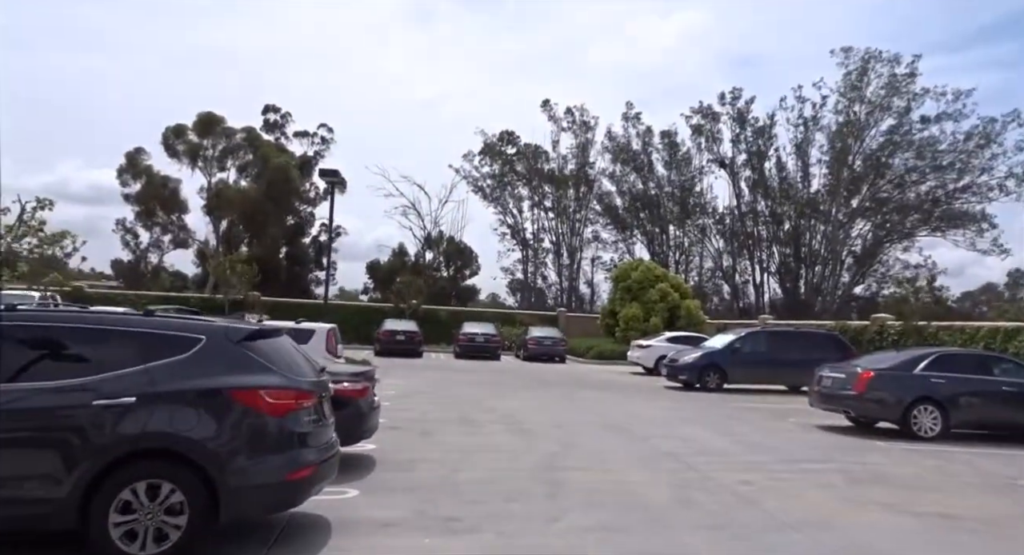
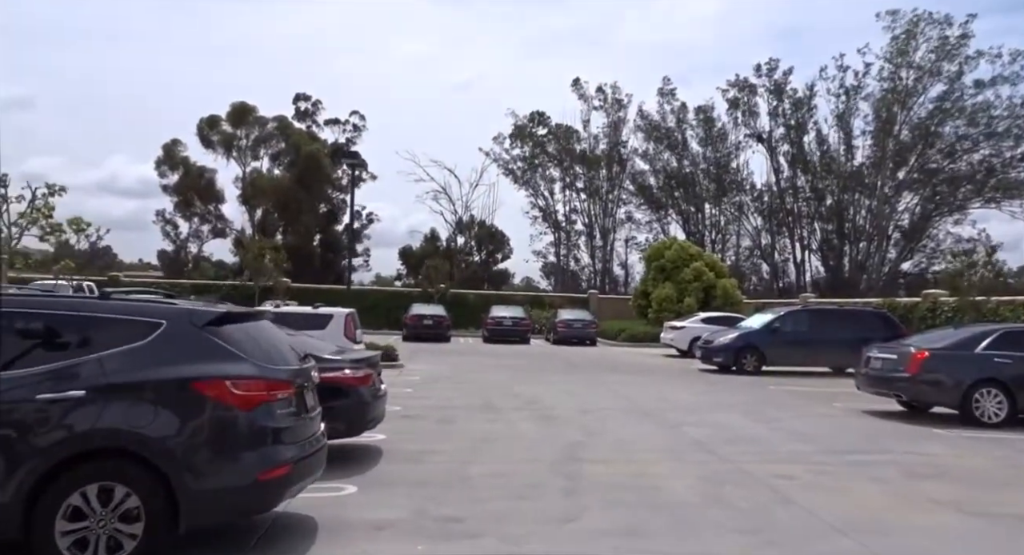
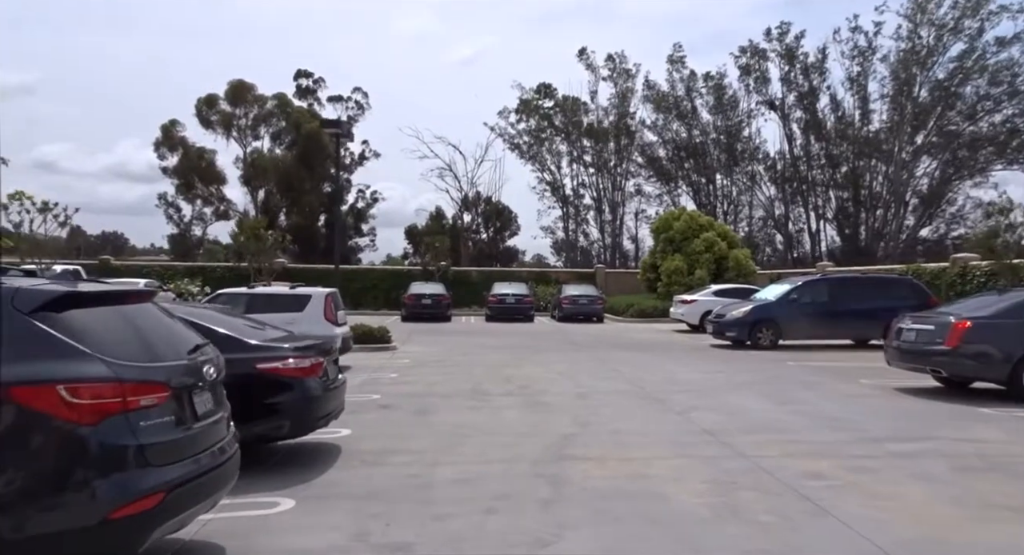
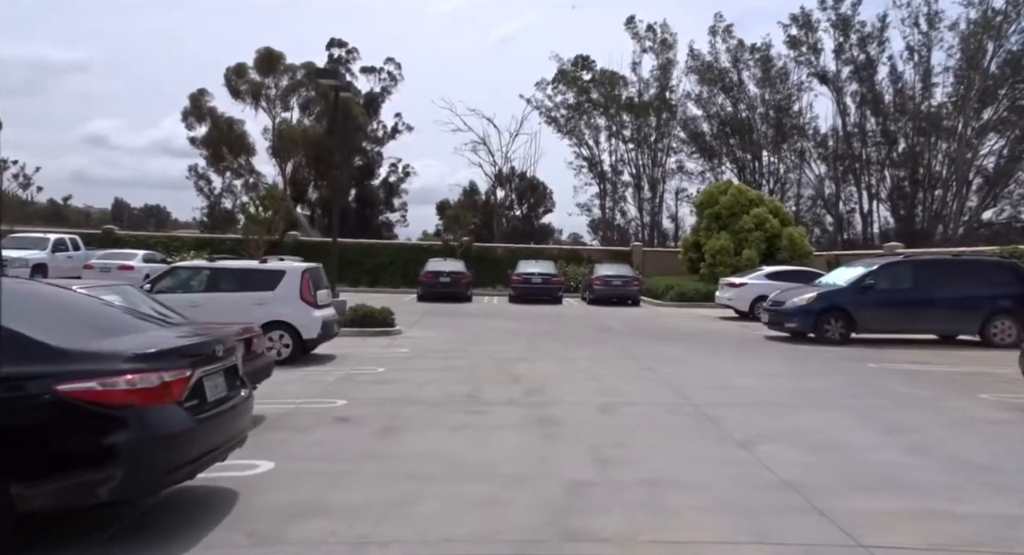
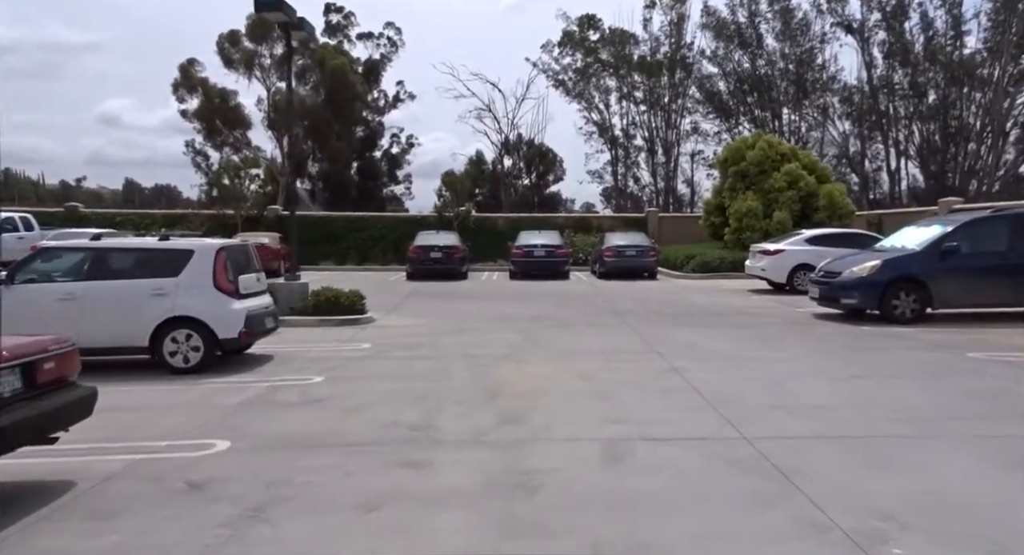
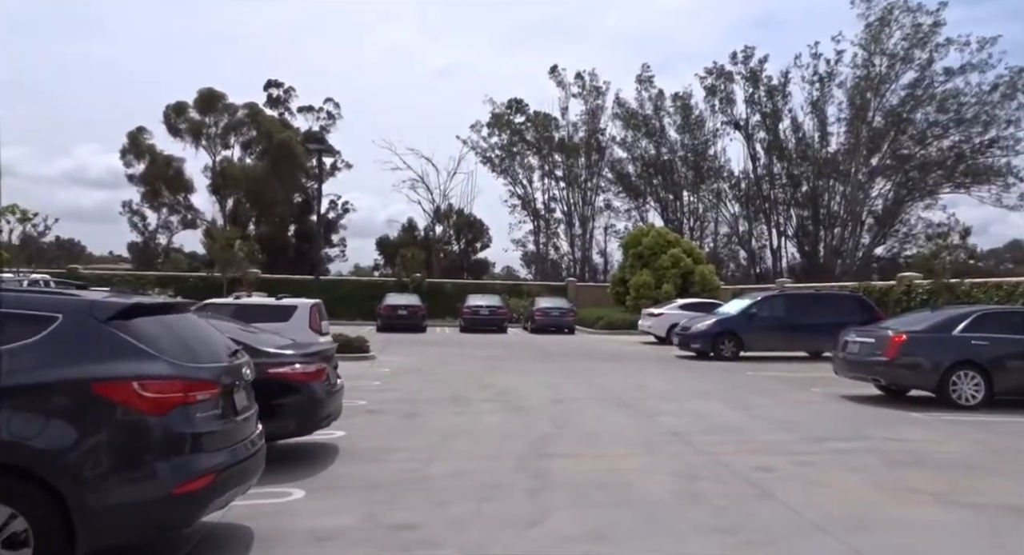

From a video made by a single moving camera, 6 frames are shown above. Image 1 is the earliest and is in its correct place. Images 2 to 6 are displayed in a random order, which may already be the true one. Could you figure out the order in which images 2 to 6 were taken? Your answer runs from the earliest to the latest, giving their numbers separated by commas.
2, 6, 3, 4, 5
